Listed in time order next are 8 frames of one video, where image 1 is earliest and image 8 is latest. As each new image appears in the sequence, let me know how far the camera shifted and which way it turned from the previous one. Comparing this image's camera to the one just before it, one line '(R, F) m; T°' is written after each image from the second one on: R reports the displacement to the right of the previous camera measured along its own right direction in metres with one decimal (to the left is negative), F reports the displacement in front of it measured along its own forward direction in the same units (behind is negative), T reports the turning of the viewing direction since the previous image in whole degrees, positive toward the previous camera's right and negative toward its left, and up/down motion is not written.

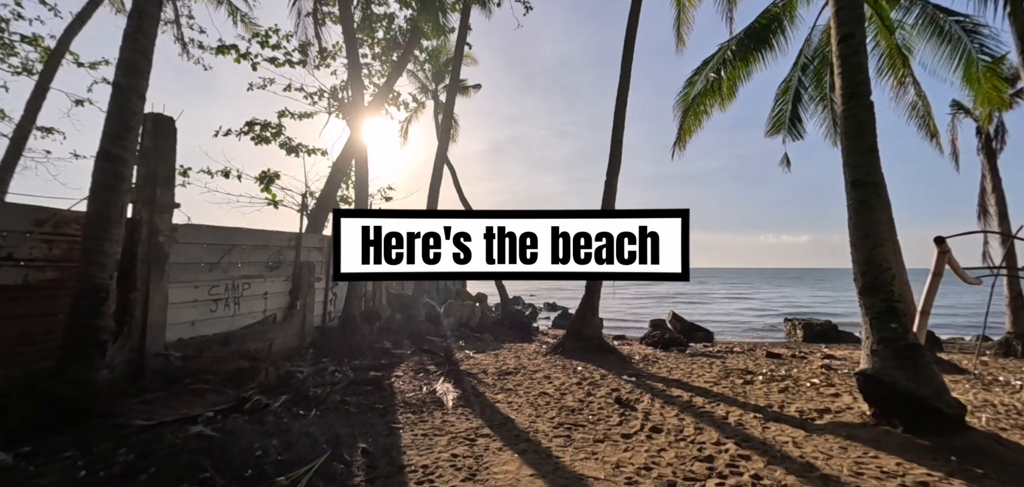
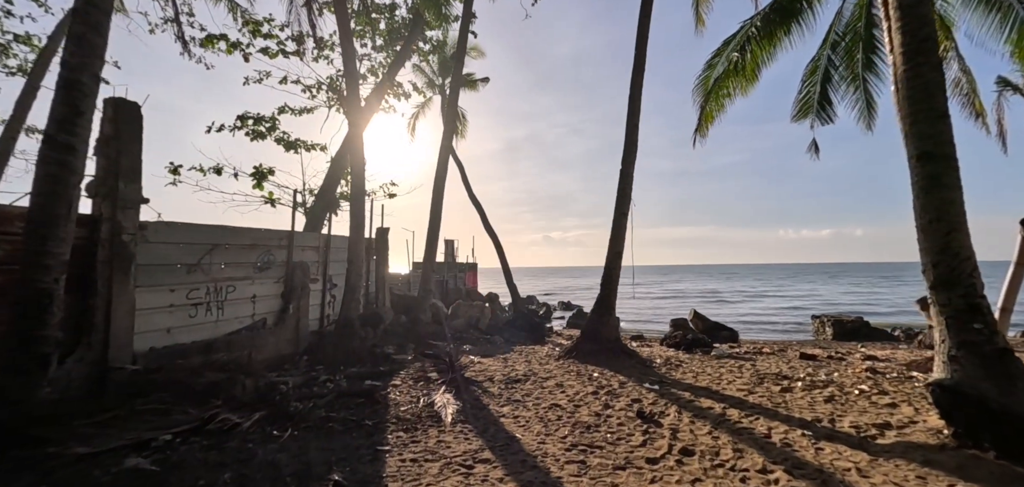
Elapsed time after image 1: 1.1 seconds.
(+0.1, +0.6) m; -2°
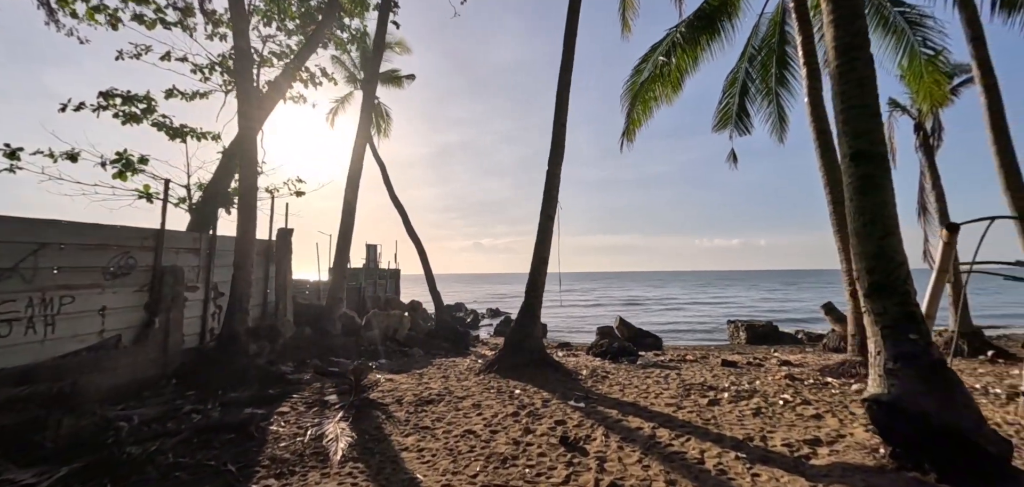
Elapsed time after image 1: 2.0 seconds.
(+0.2, +0.6) m; +8°
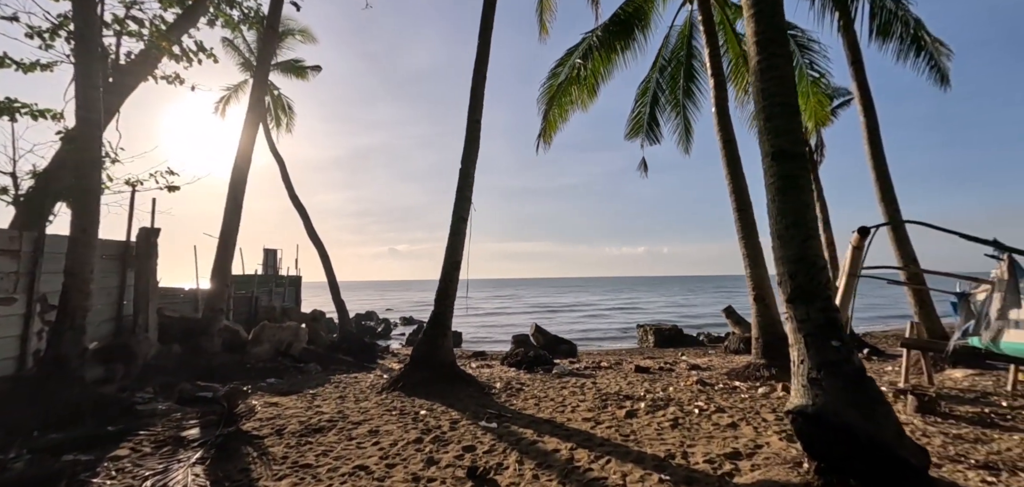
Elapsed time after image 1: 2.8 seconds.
(+0.1, +0.5) m; +10°
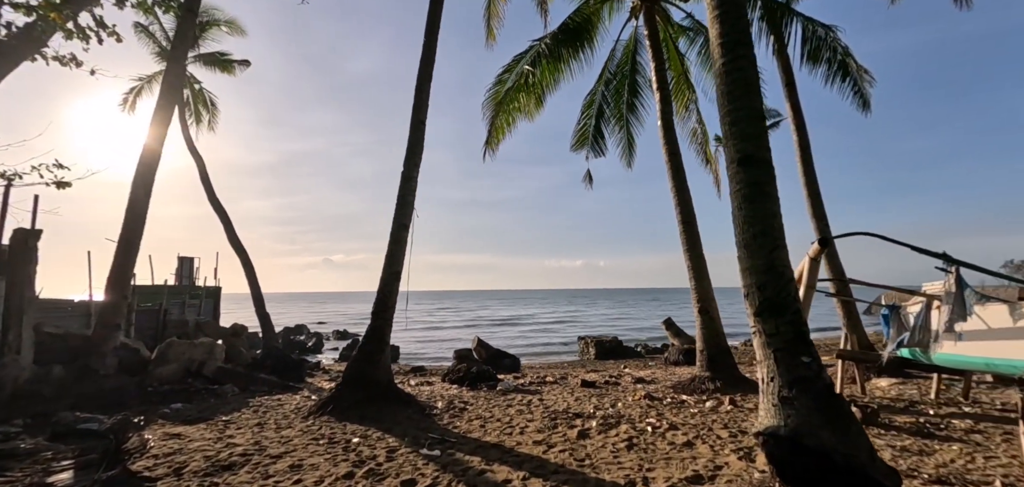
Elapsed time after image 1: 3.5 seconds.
(-0.1, +0.4) m; +7°
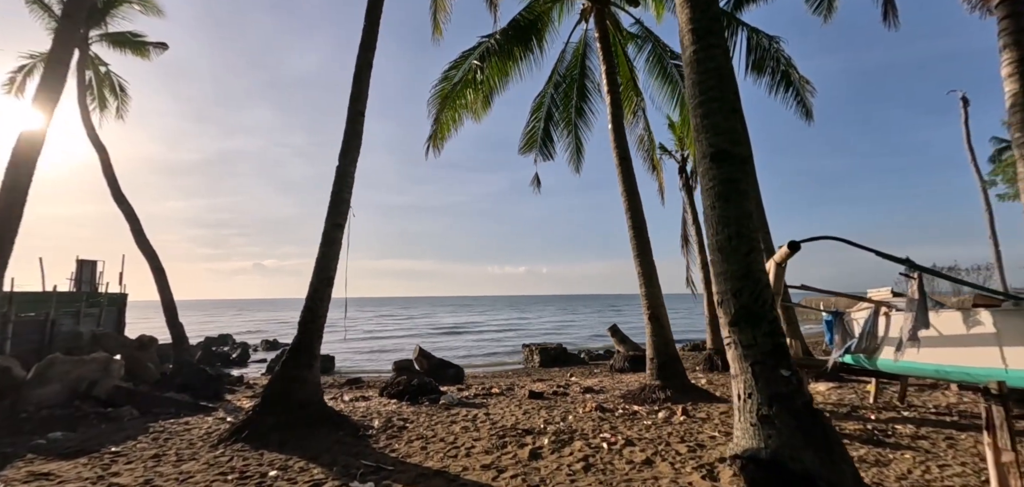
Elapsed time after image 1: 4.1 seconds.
(0.0, +0.4) m; +7°
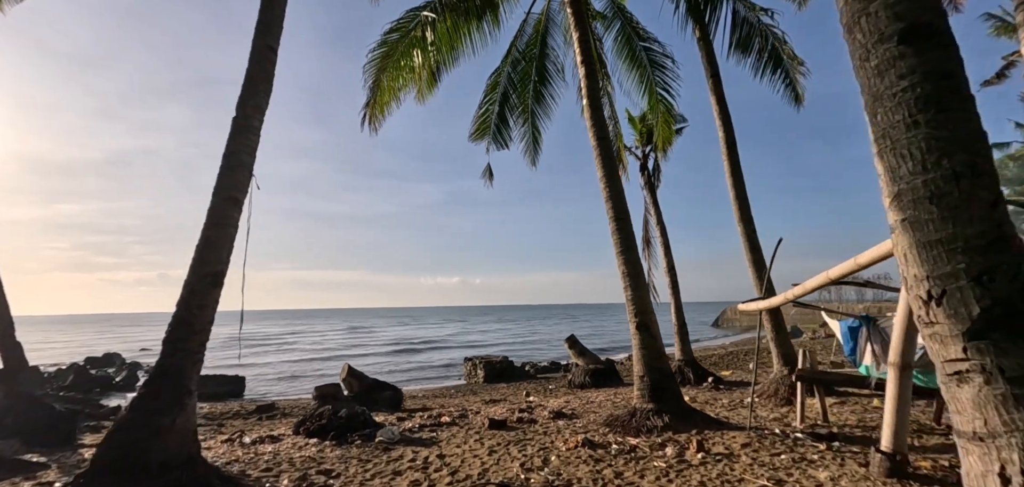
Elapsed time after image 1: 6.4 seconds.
(-0.3, +1.5) m; +8°
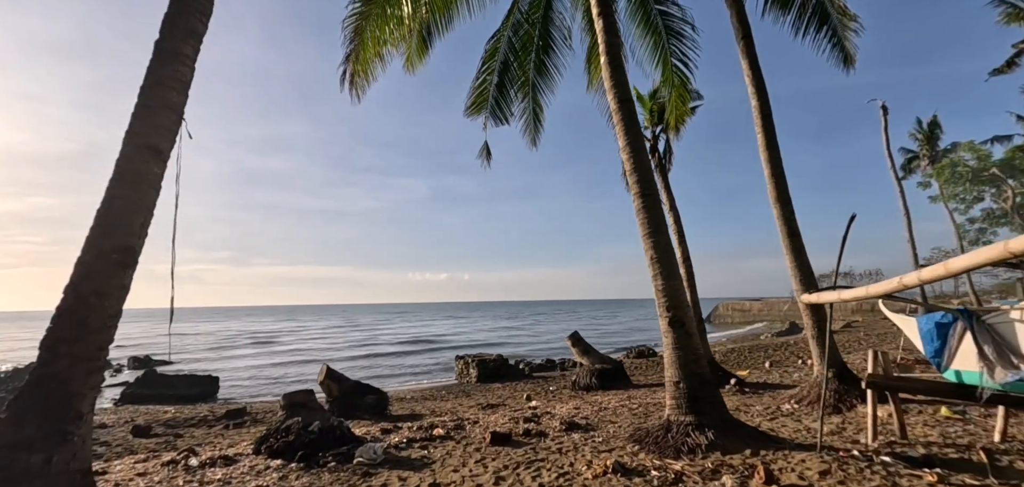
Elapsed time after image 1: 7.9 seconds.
(-0.2, +1.1) m; +1°
